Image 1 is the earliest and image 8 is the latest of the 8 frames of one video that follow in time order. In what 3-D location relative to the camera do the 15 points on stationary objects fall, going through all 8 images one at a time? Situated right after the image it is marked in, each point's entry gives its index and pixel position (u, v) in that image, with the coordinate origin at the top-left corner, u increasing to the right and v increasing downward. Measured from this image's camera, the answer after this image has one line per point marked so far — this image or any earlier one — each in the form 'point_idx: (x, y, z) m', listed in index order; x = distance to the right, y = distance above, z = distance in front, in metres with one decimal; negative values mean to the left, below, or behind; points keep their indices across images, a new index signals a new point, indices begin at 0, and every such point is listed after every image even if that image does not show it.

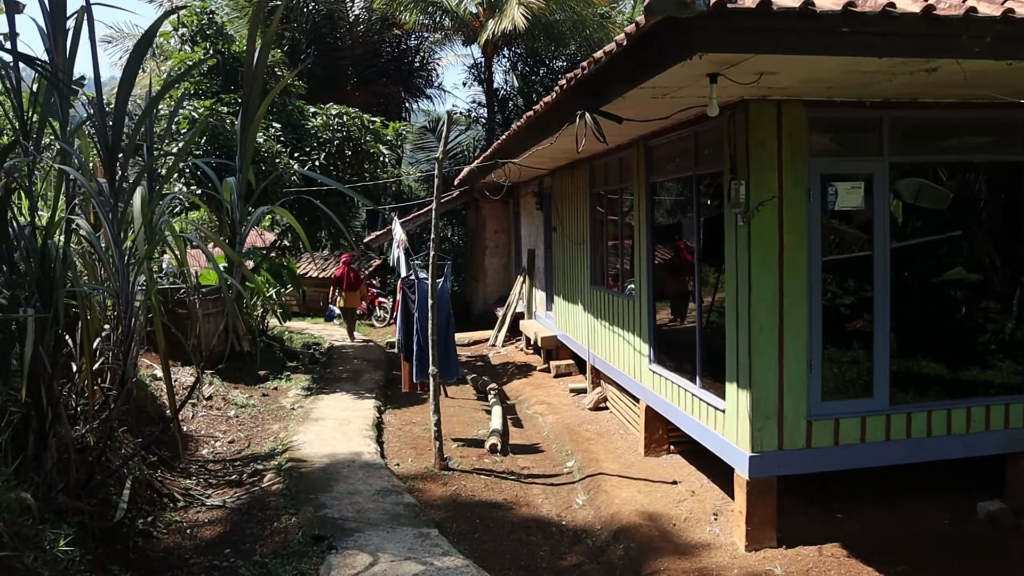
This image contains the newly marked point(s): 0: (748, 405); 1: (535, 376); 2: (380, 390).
0: (+1.3, -0.7, +4.6) m
1: (+0.3, -1.1, +10.2) m
2: (-1.5, -1.1, +9.3) m
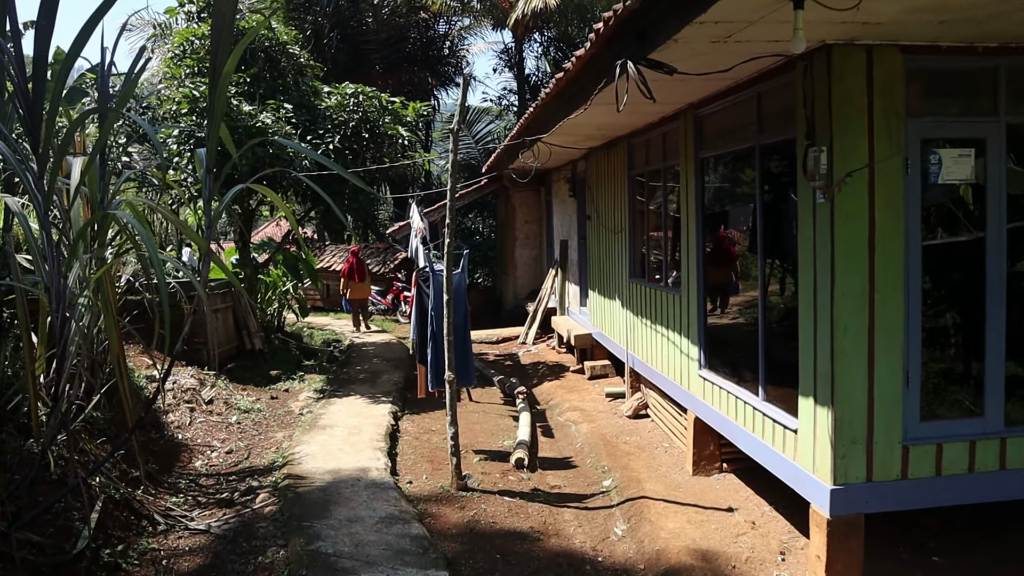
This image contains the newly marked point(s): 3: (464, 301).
0: (+1.4, -0.6, +3.7) m
1: (+0.6, -1.0, +9.3) m
2: (-1.2, -1.1, +8.5) m
3: (-0.3, -0.1, +6.1) m
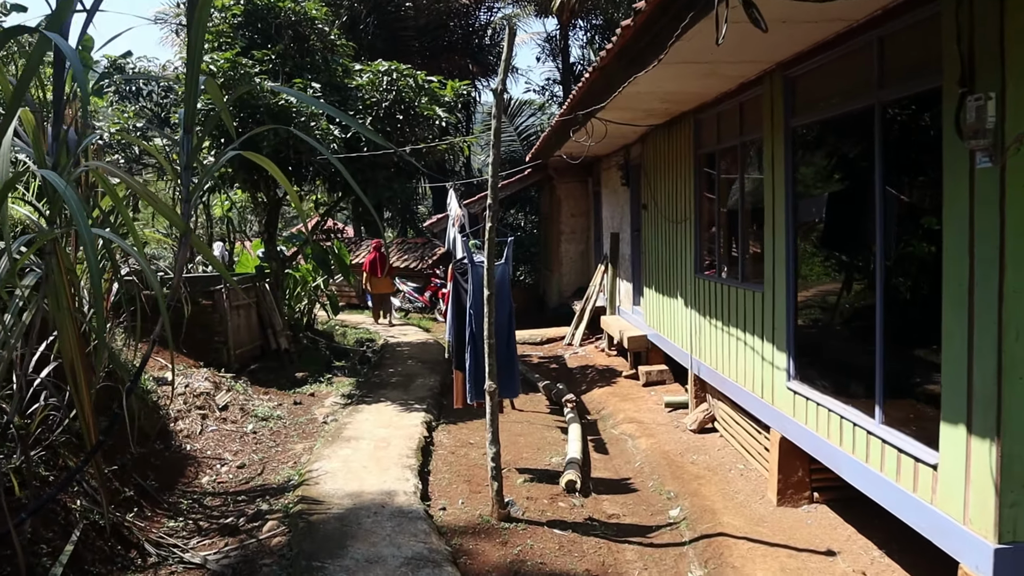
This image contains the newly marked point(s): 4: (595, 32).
0: (+1.6, -0.6, +2.8) m
1: (+1.1, -1.0, +8.4) m
2: (-0.7, -1.0, +7.7) m
3: (0.0, -0.1, +5.3) m
4: (+1.9, +5.8, +19.1) m
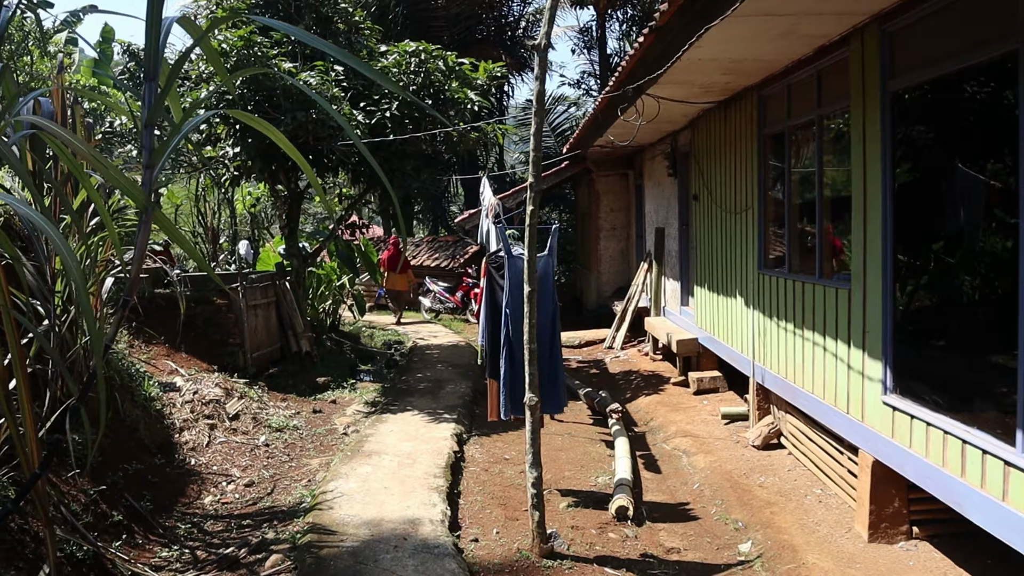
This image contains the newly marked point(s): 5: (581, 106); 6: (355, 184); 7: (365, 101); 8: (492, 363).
0: (+1.8, -0.6, +2.1) m
1: (+1.4, -1.0, +7.7) m
2: (-0.4, -1.0, +7.0) m
3: (+0.2, 0.0, +4.6) m
4: (+2.7, +5.8, +18.4) m
5: (+1.6, +4.4, +19.8) m
6: (-1.6, +1.1, +8.6) m
7: (-1.4, +1.8, +7.9) m
8: (-0.1, -0.4, +4.7) m
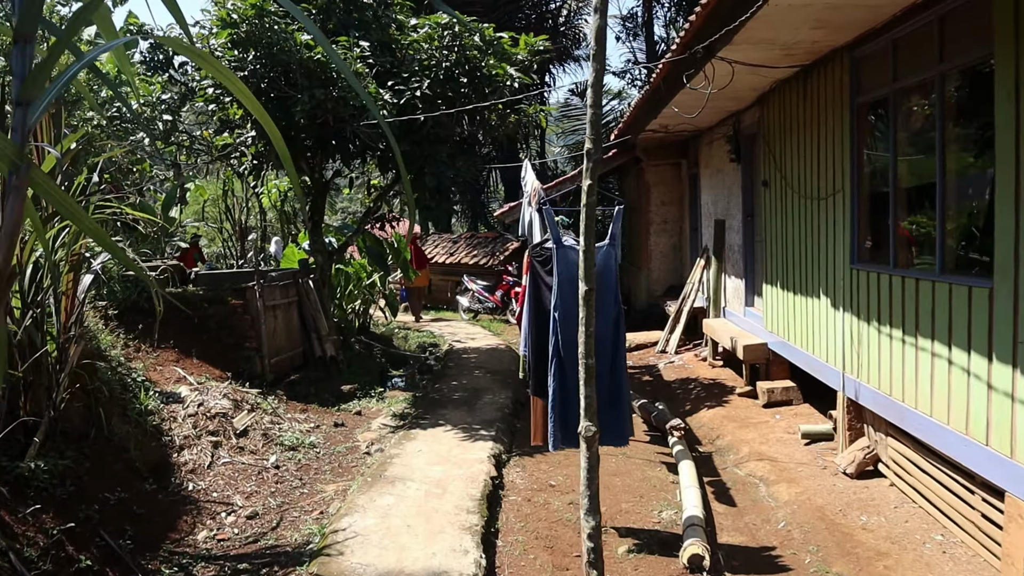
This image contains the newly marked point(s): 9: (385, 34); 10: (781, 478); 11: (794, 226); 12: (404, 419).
0: (+1.9, -0.6, +1.2) m
1: (+1.8, -1.0, +6.8) m
2: (-0.1, -1.0, +6.2) m
3: (+0.4, 0.0, +3.7) m
4: (+3.6, +5.9, +17.4) m
5: (+2.6, +4.4, +18.9) m
6: (-1.2, +1.1, +7.8) m
7: (-1.0, +1.8, +7.1) m
8: (+0.1, -0.4, +3.9) m
9: (-1.1, +2.2, +7.2) m
10: (+1.6, -1.1, +5.0) m
11: (+2.1, +0.5, +6.2) m
12: (-0.8, -1.0, +6.4) m
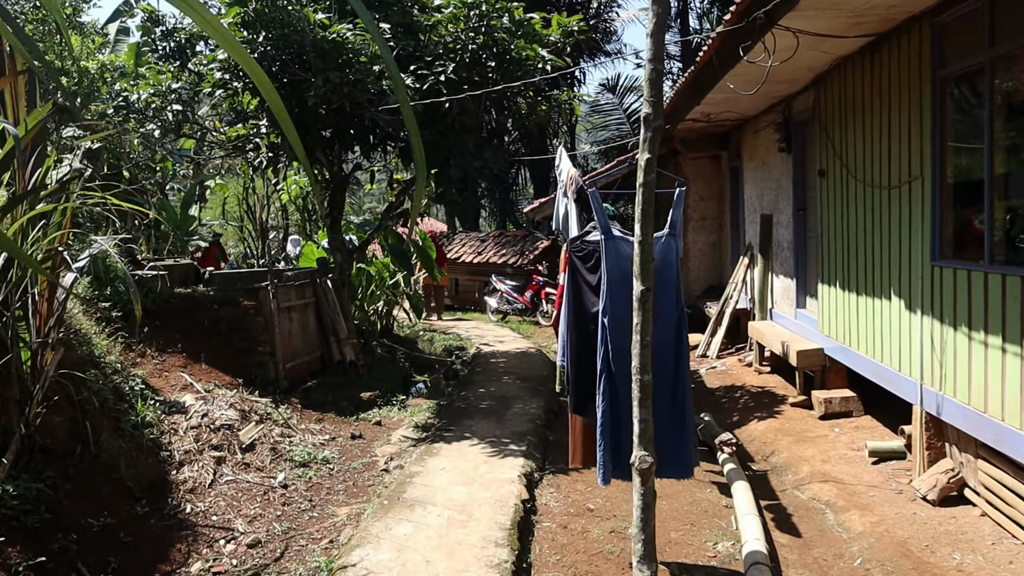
0: (+1.9, -0.6, +0.6) m
1: (+2.0, -1.0, +6.2) m
2: (+0.1, -1.0, +5.7) m
3: (+0.6, 0.0, +3.2) m
4: (+4.1, +5.9, +16.7) m
5: (+3.2, +4.4, +18.3) m
6: (-0.9, +1.1, +7.3) m
7: (-0.8, +1.8, +6.6) m
8: (+0.3, -0.4, +3.4) m
9: (-0.8, +2.2, +6.7) m
10: (+1.8, -1.1, +4.4) m
11: (+2.3, +0.5, +5.6) m
12: (-0.6, -1.0, +5.9) m
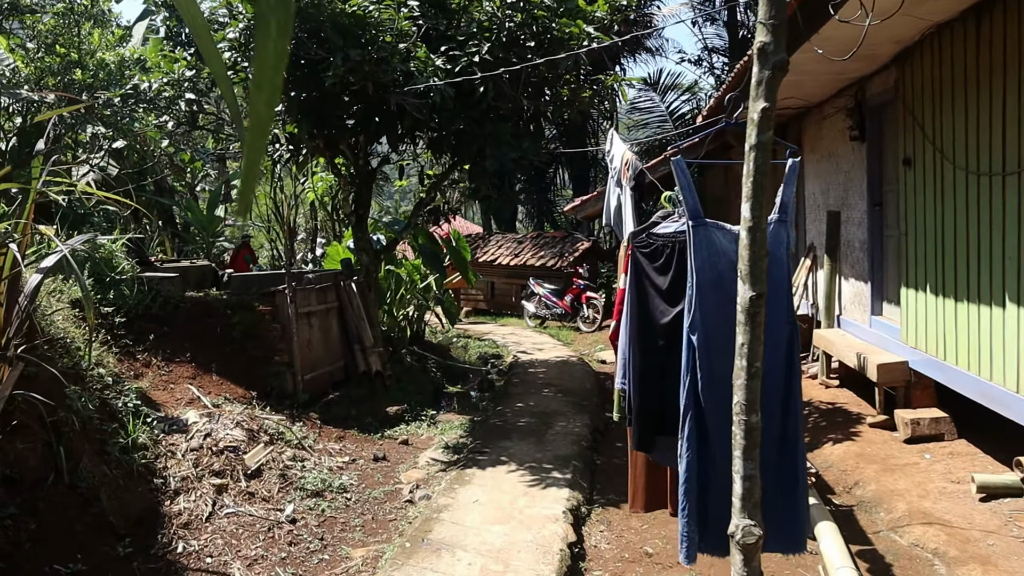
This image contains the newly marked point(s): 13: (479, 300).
0: (+1.9, -0.6, -0.2) m
1: (+2.3, -1.0, +5.4) m
2: (+0.4, -1.0, +5.0) m
3: (+0.7, 0.0, +2.5) m
4: (+4.9, +5.8, +15.9) m
5: (+4.0, +4.3, +17.5) m
6: (-0.6, +1.1, +6.7) m
7: (-0.5, +1.7, +6.0) m
8: (+0.4, -0.4, +2.7) m
9: (-0.5, +2.2, +6.1) m
10: (+2.0, -1.1, +3.6) m
11: (+2.6, +0.4, +4.9) m
12: (-0.3, -1.0, +5.2) m
13: (-0.5, -0.2, +13.7) m
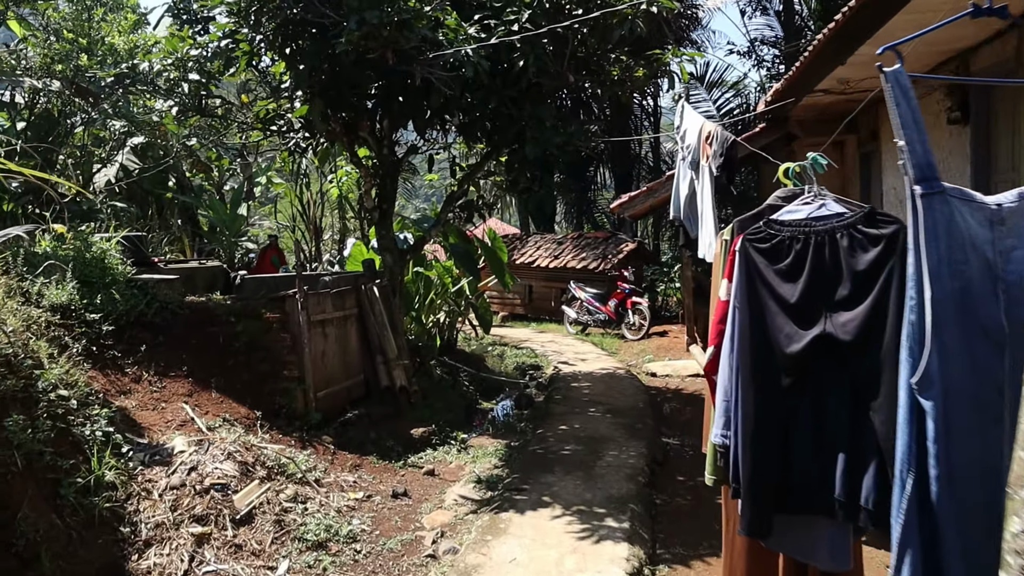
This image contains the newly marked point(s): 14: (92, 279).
0: (+1.9, -0.6, -1.1) m
1: (+2.6, -1.0, +4.5) m
2: (+0.6, -1.1, +4.2) m
3: (+0.8, -0.1, +1.6) m
4: (+5.6, +5.7, +14.9) m
5: (+4.8, +4.2, +16.5) m
6: (-0.3, +1.0, +5.9) m
7: (-0.2, +1.7, +5.2) m
8: (+0.5, -0.5, +1.8) m
9: (-0.2, +2.1, +5.3) m
10: (+2.1, -1.2, +2.7) m
11: (+2.8, +0.4, +4.0) m
12: (-0.1, -1.1, +4.4) m
13: (+0.1, -0.3, +12.9) m
14: (-2.6, +0.1, +5.1) m
